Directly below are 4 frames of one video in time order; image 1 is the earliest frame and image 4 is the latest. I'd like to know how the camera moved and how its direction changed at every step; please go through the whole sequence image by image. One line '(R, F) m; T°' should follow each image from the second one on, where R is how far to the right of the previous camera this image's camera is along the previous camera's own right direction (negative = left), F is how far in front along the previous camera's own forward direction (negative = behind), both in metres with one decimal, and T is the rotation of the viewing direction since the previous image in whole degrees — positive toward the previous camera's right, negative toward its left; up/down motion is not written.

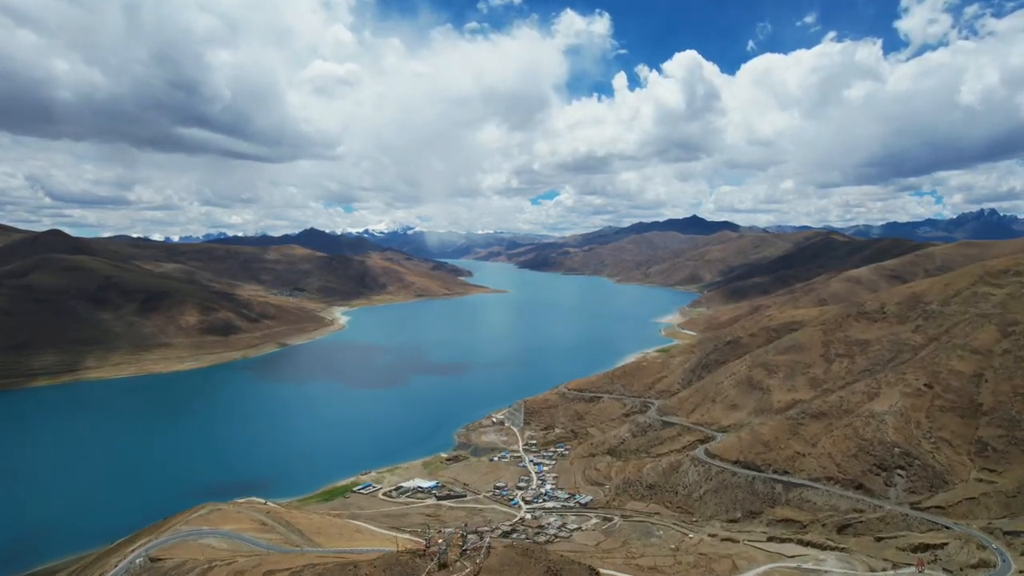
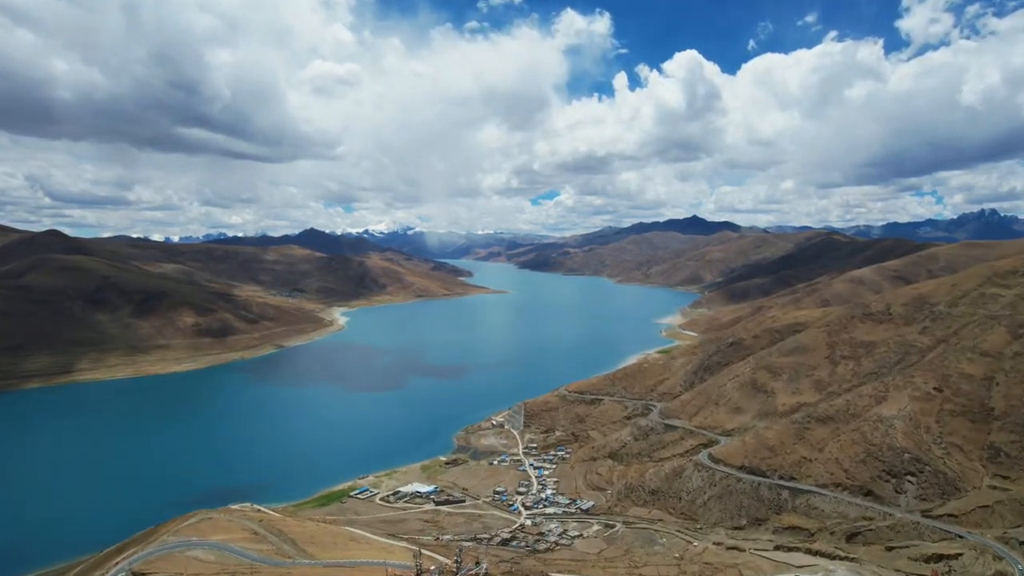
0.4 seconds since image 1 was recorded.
(0.0, +1.0) m; 0°
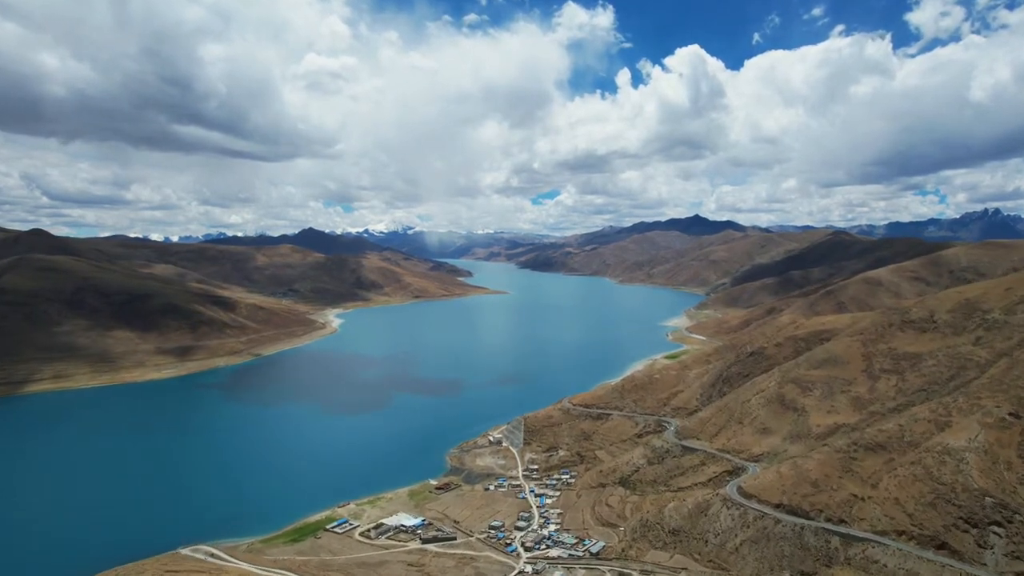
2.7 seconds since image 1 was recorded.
(+0.2, +7.1) m; 0°
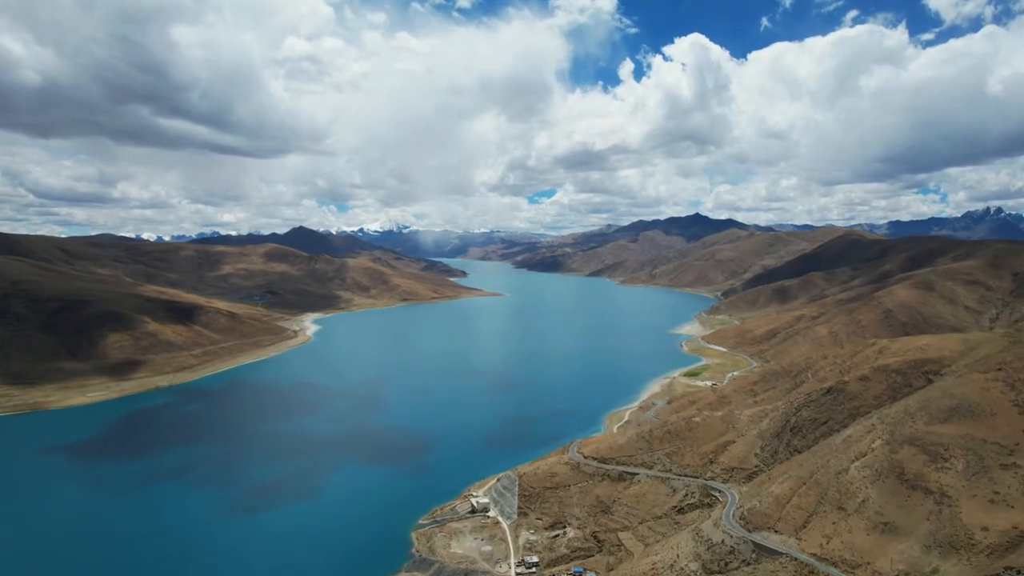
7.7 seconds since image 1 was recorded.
(+0.6, +19.3) m; 0°
